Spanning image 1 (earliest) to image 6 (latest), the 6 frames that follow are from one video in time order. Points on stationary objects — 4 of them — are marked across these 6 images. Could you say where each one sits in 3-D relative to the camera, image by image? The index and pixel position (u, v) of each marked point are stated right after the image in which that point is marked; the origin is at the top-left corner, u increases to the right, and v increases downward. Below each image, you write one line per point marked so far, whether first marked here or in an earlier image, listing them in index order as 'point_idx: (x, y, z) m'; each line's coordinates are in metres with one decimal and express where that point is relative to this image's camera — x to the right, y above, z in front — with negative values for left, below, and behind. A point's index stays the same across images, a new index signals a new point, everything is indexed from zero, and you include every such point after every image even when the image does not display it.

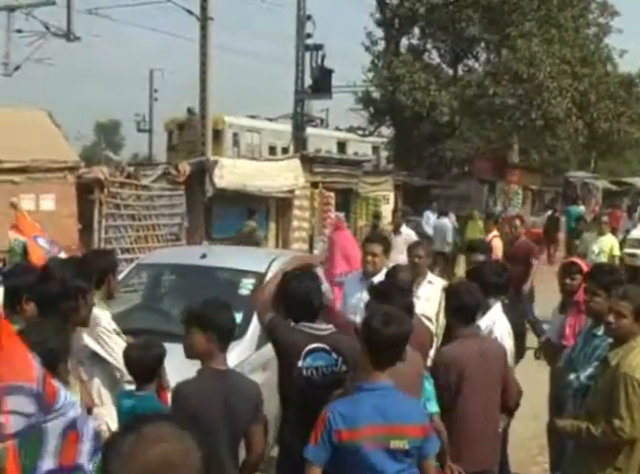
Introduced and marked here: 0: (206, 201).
0: (-1.5, +0.5, +12.0) m
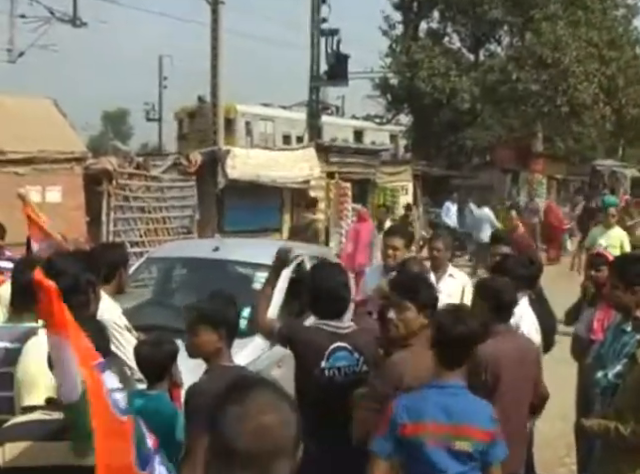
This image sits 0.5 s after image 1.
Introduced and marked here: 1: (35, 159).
0: (-1.3, +0.6, +11.8) m
1: (-2.6, +0.7, +8.8) m
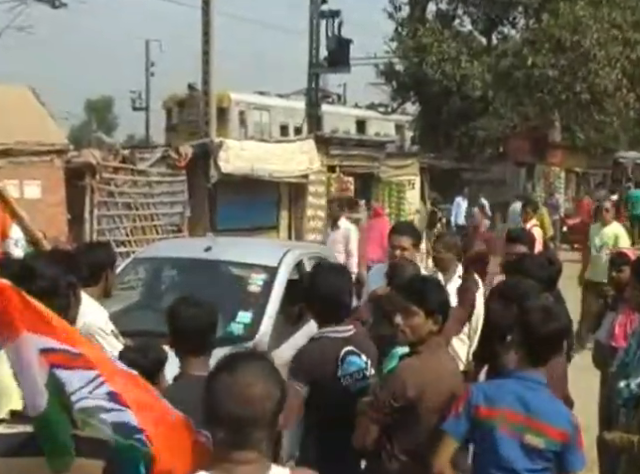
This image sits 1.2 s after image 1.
0: (-1.3, +0.6, +11.4) m
1: (-2.6, +0.7, +8.4) m
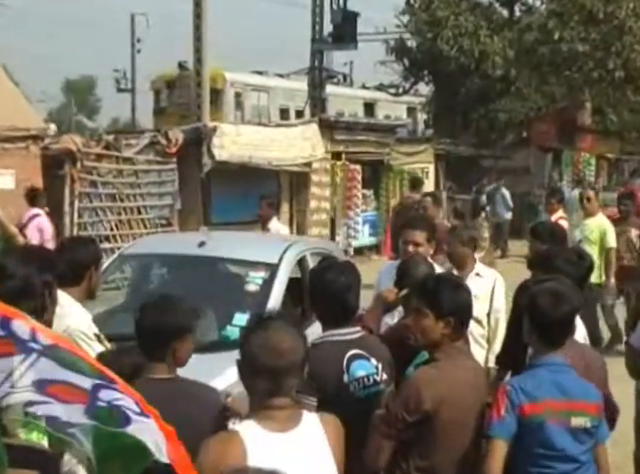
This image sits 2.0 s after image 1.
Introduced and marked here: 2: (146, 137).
0: (-1.2, +0.6, +10.9) m
1: (-2.5, +0.8, +7.9) m
2: (-2.0, +1.1, +12.3) m
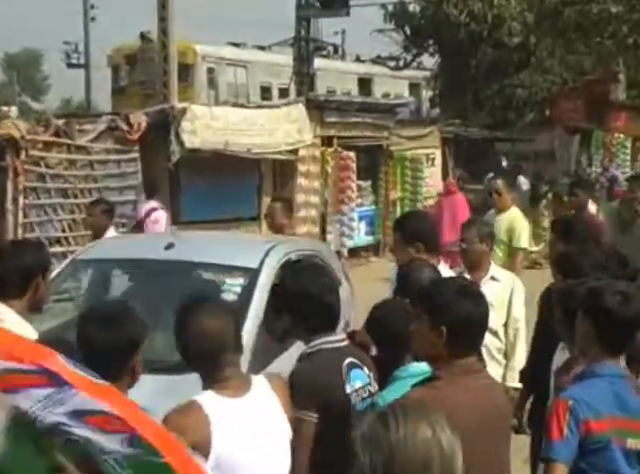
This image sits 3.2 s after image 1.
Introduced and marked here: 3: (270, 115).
0: (-1.3, +0.6, +10.2) m
1: (-2.6, +0.7, +7.1) m
2: (-2.1, +1.1, +11.6) m
3: (-0.5, +1.2, +11.1) m
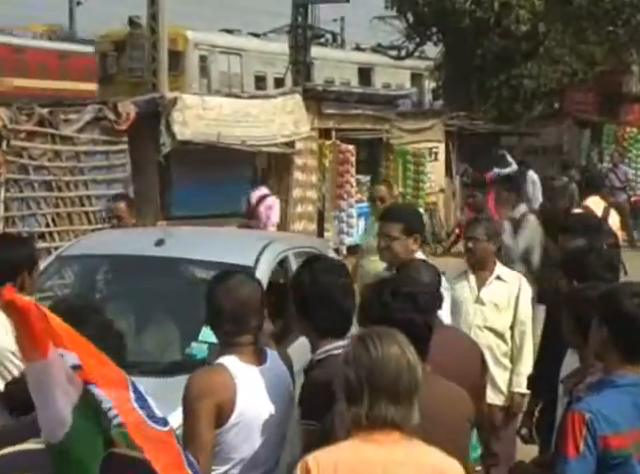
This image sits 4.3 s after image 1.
0: (-1.3, +0.7, +10.0) m
1: (-2.6, +0.8, +6.9) m
2: (-2.1, +1.1, +11.4) m
3: (-0.5, +1.2, +10.9) m
